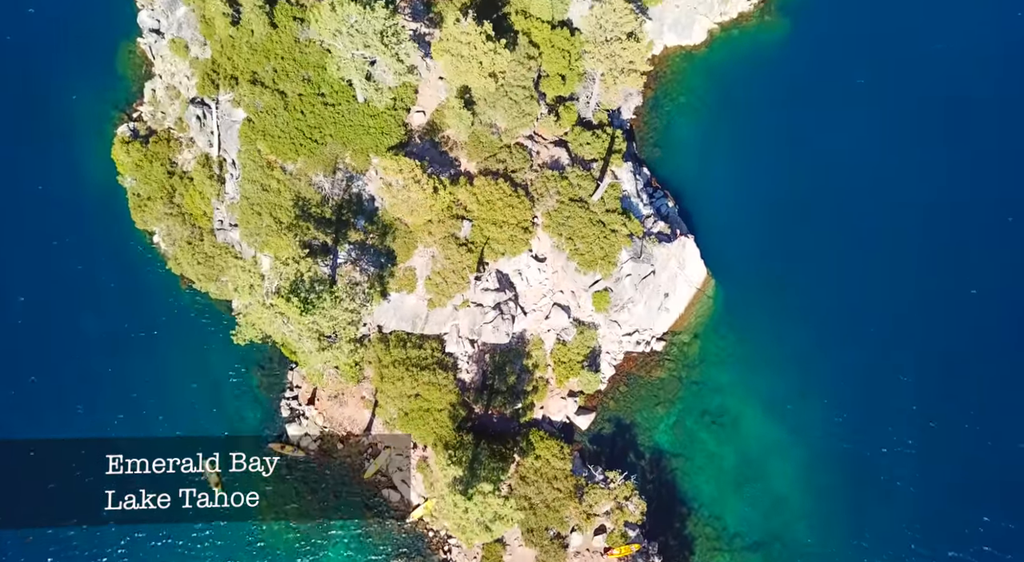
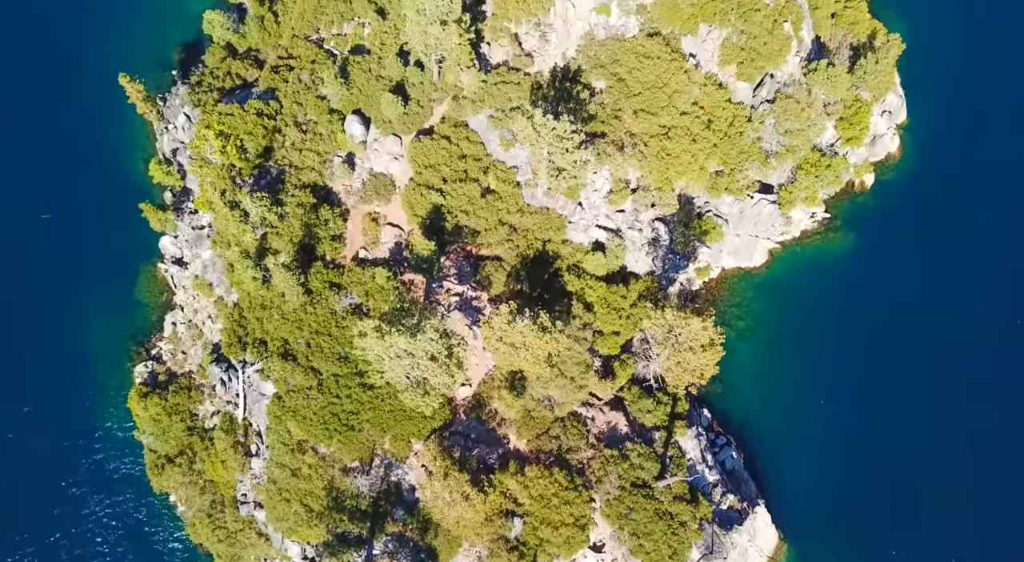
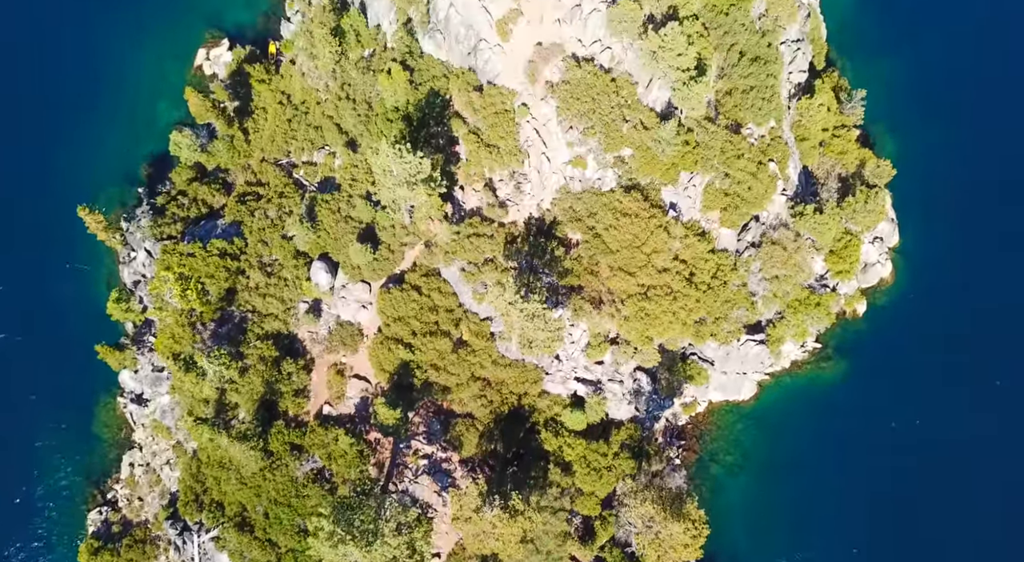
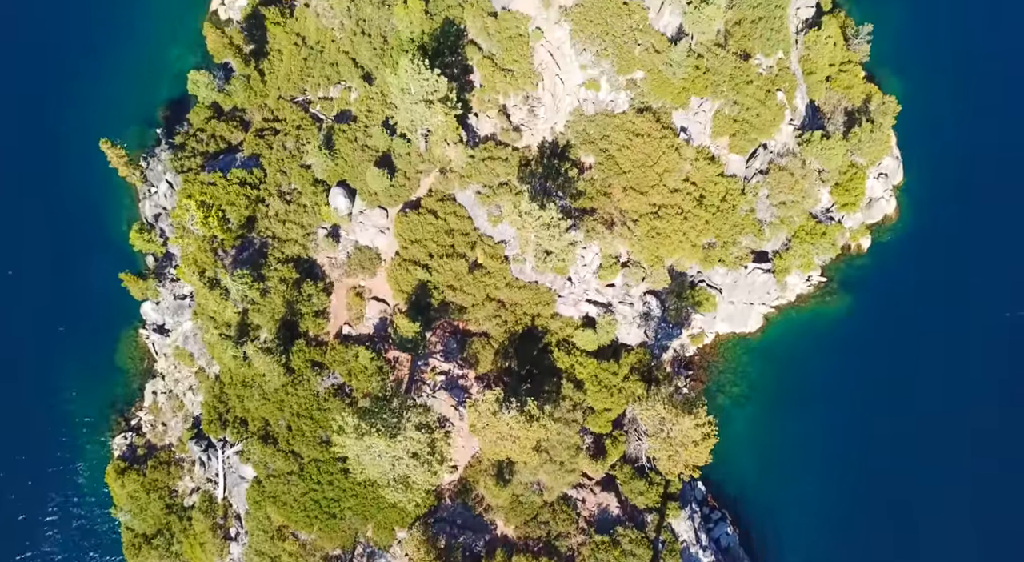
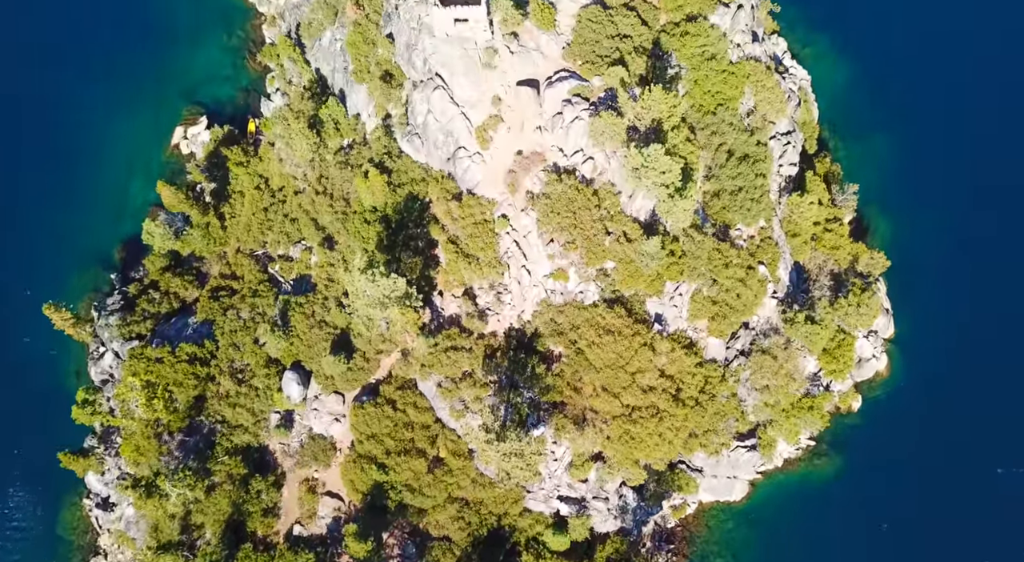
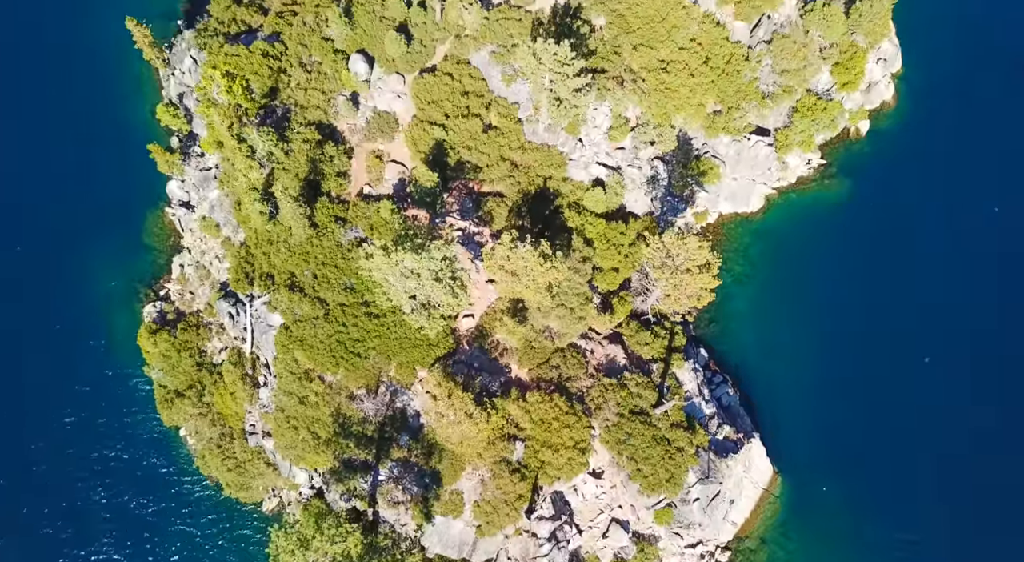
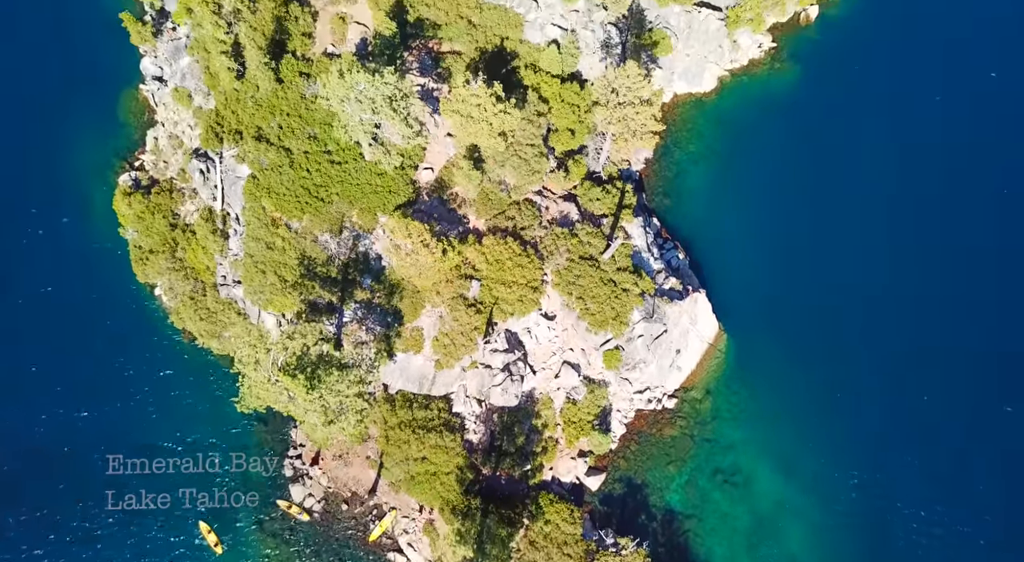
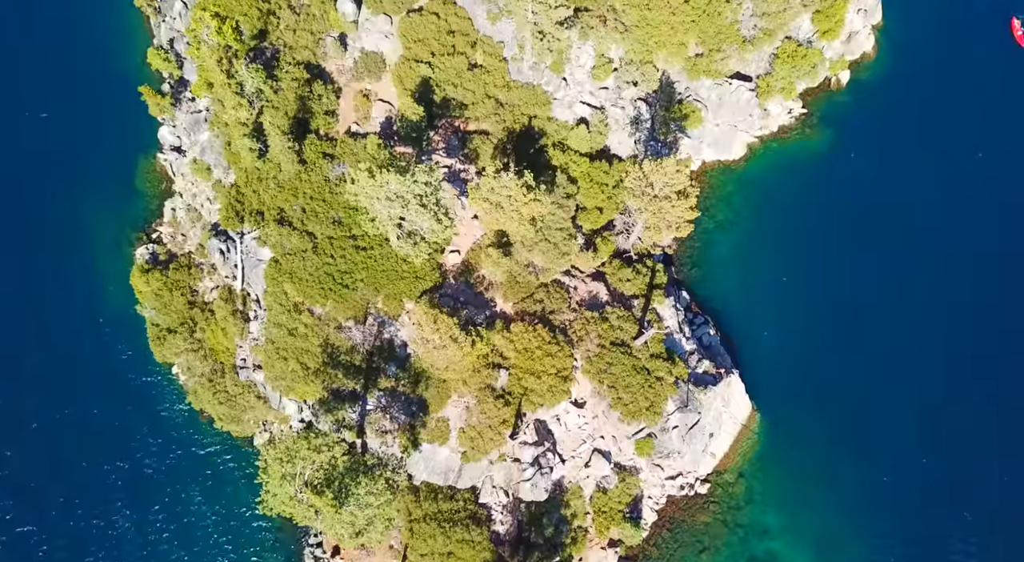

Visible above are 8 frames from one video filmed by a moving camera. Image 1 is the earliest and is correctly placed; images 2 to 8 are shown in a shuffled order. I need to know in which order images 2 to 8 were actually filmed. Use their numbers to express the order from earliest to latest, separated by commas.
7, 8, 6, 2, 4, 3, 5
